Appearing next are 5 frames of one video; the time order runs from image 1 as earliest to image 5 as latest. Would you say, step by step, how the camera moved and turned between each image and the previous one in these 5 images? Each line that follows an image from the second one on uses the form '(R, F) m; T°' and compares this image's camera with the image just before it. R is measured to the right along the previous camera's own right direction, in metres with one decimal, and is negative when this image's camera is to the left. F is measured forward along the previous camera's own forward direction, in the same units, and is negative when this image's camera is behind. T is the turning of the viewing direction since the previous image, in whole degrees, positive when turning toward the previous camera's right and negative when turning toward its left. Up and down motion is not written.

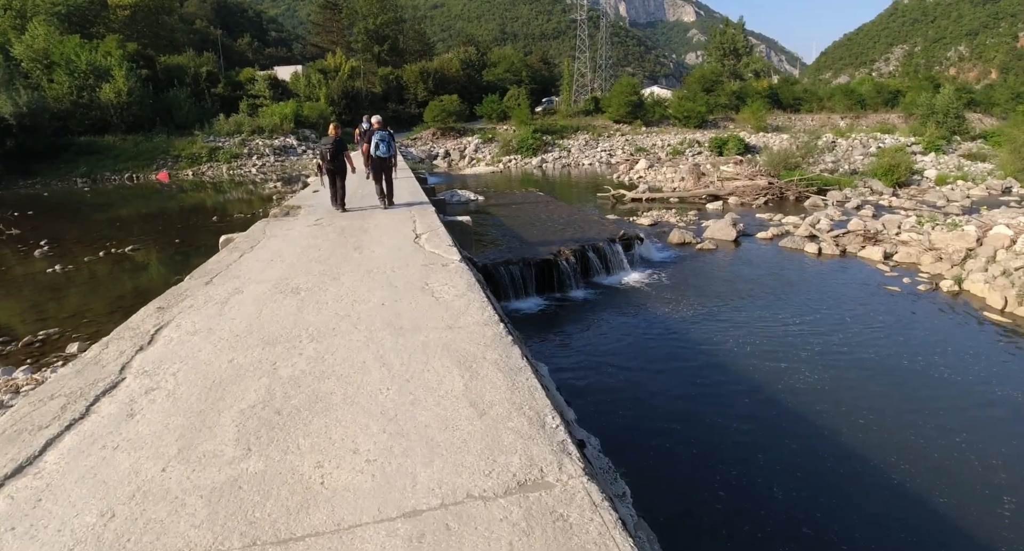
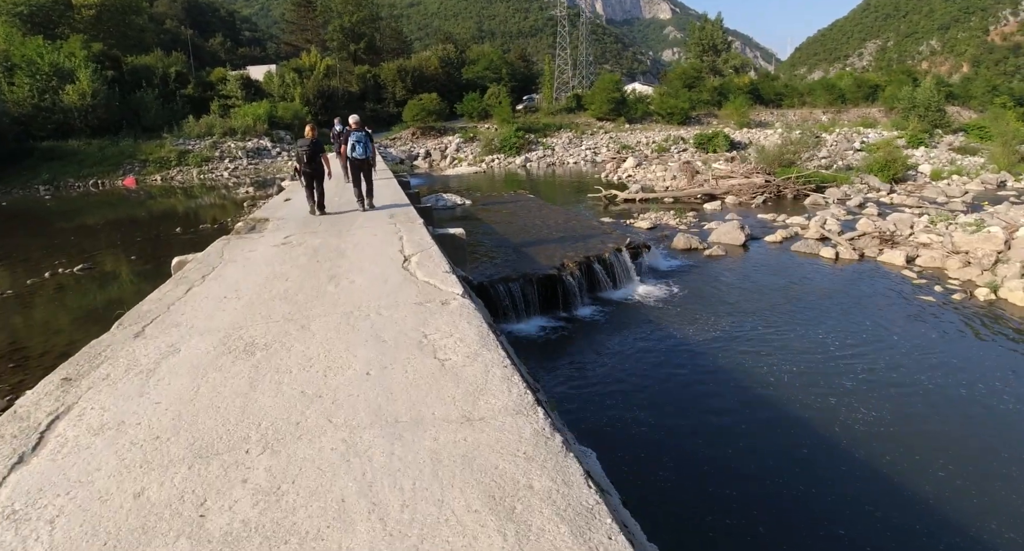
(-0.3, +1.2) m; +2°
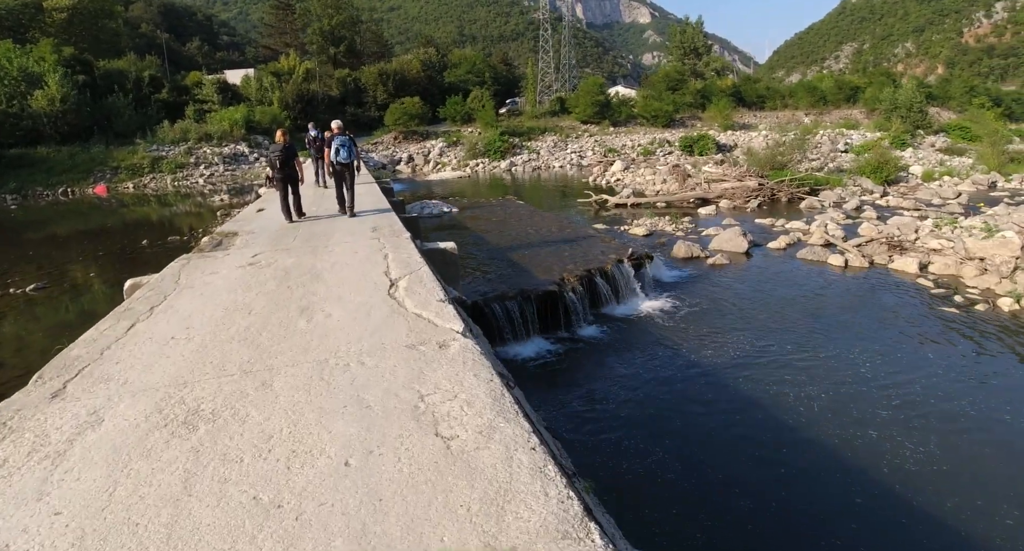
(-0.2, +0.8) m; +2°
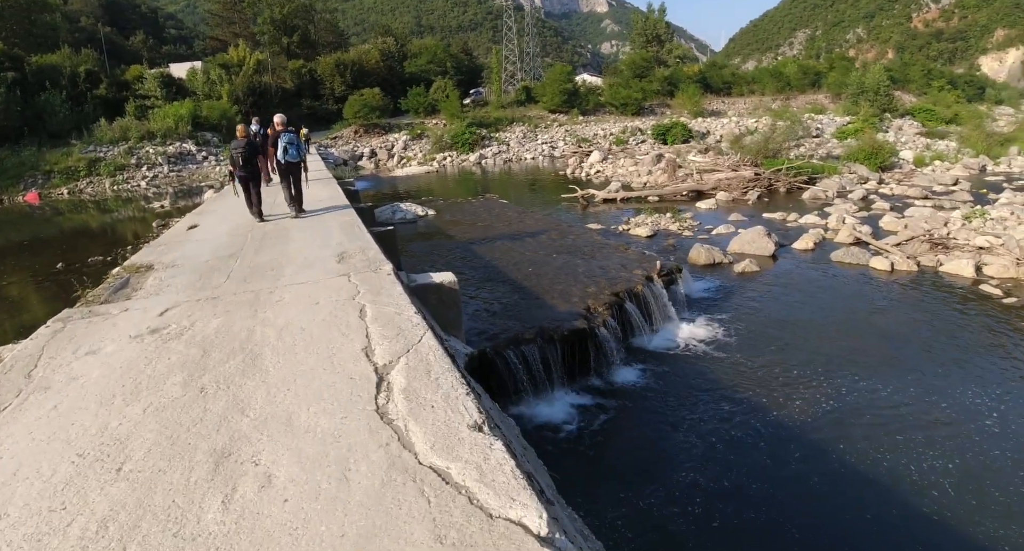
(-0.6, +2.0) m; +4°
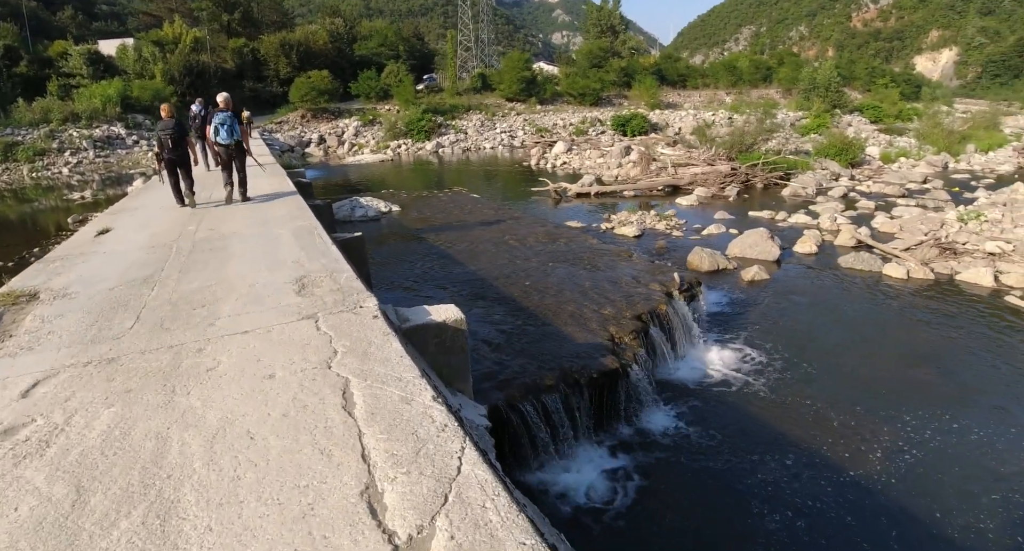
(-0.6, +1.4) m; +5°
